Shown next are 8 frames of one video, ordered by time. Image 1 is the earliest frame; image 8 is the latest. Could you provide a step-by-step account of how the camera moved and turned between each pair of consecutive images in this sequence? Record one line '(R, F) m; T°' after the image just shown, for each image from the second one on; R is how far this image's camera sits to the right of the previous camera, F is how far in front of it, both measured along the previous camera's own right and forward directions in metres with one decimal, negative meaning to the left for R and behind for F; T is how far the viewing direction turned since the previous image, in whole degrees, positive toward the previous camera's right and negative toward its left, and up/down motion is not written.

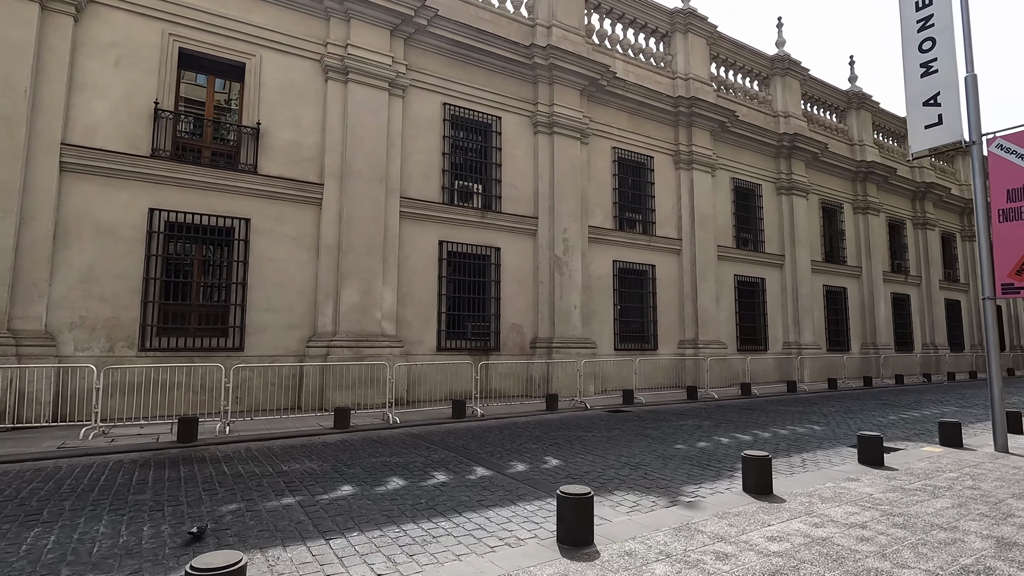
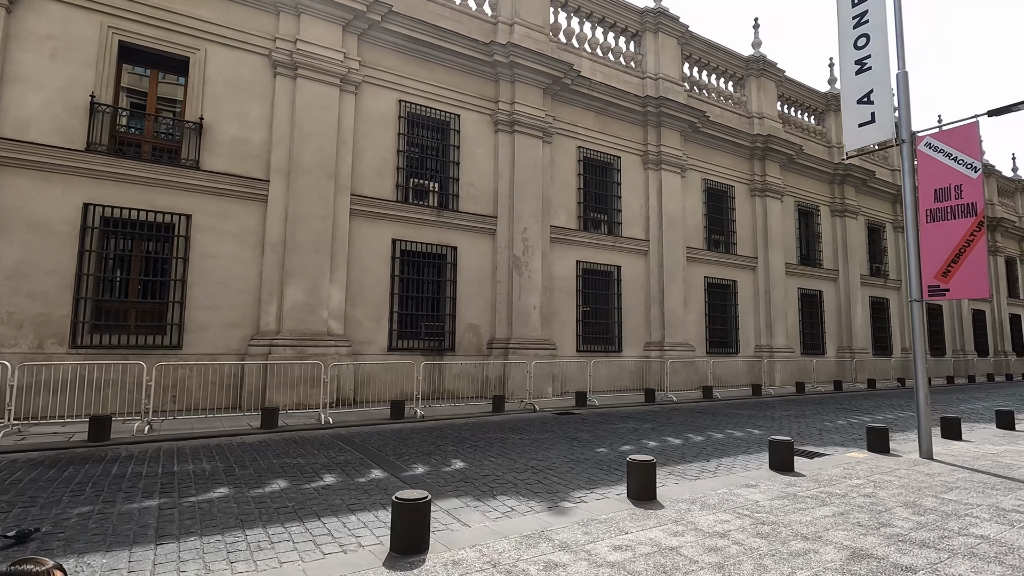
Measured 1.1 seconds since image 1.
(+1.1, +0.2) m; 0°
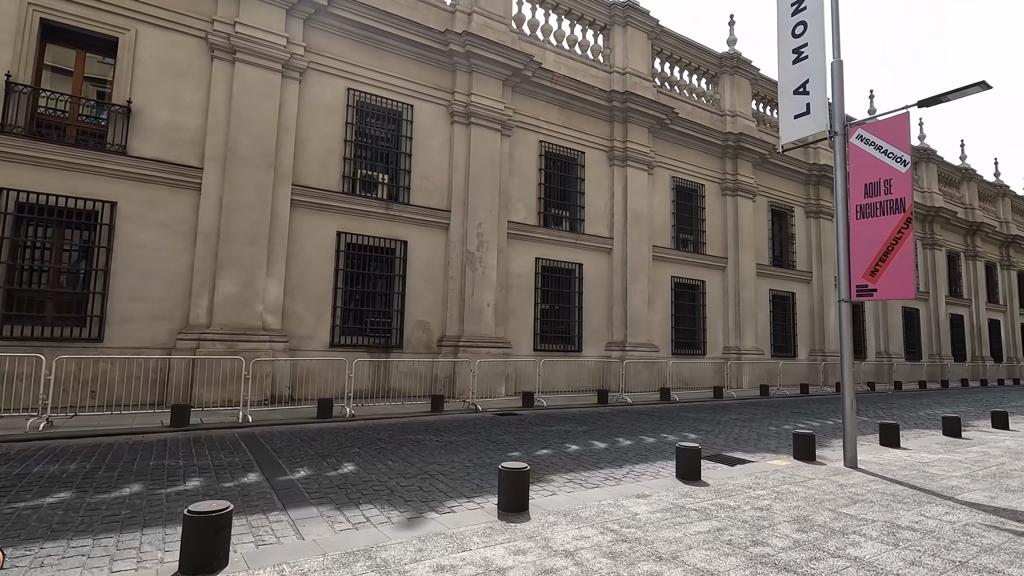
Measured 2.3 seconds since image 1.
(+1.1, +0.4) m; 0°
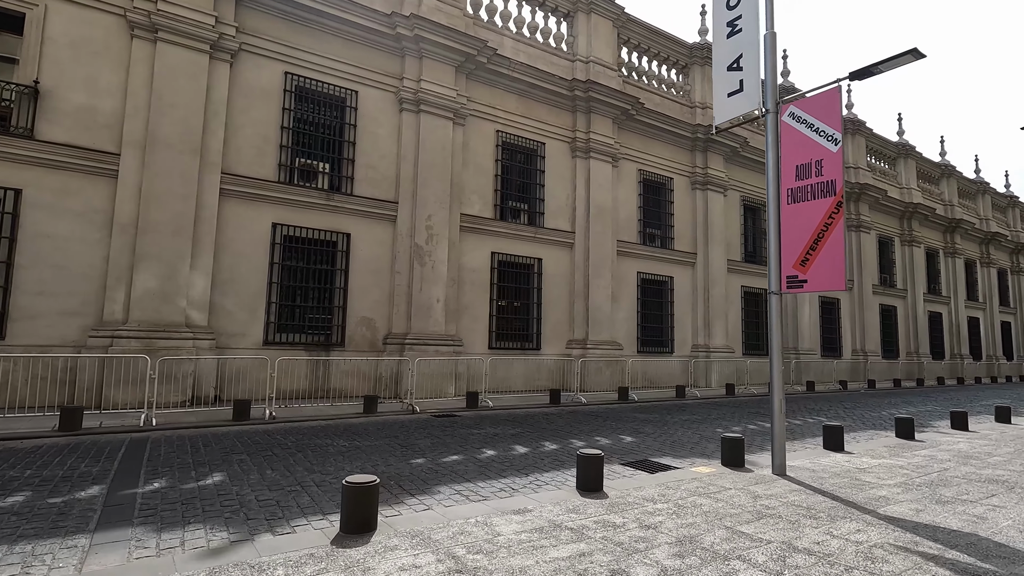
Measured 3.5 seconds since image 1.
(+1.0, +0.6) m; +1°
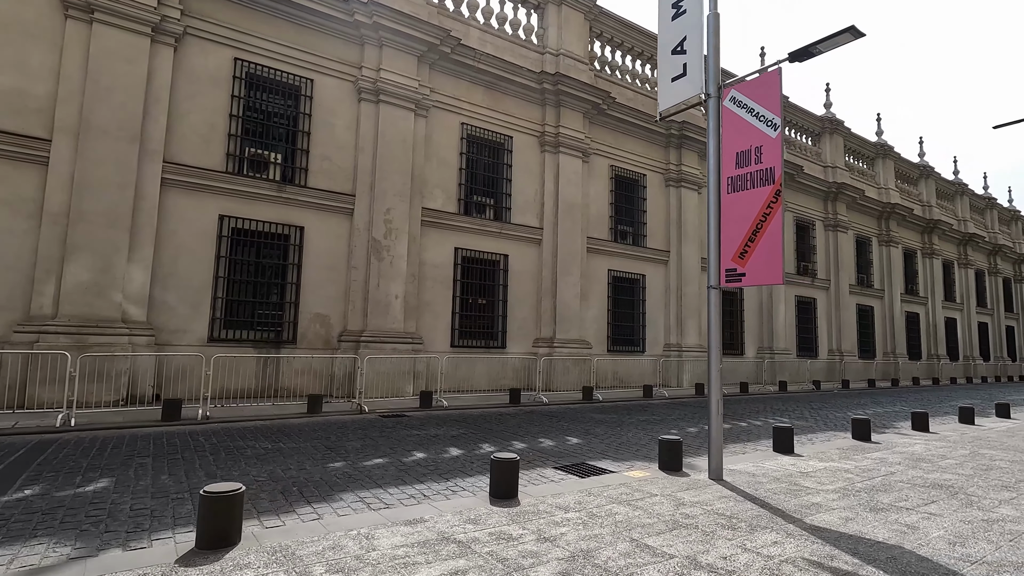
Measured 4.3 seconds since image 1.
(+0.7, +0.4) m; +1°
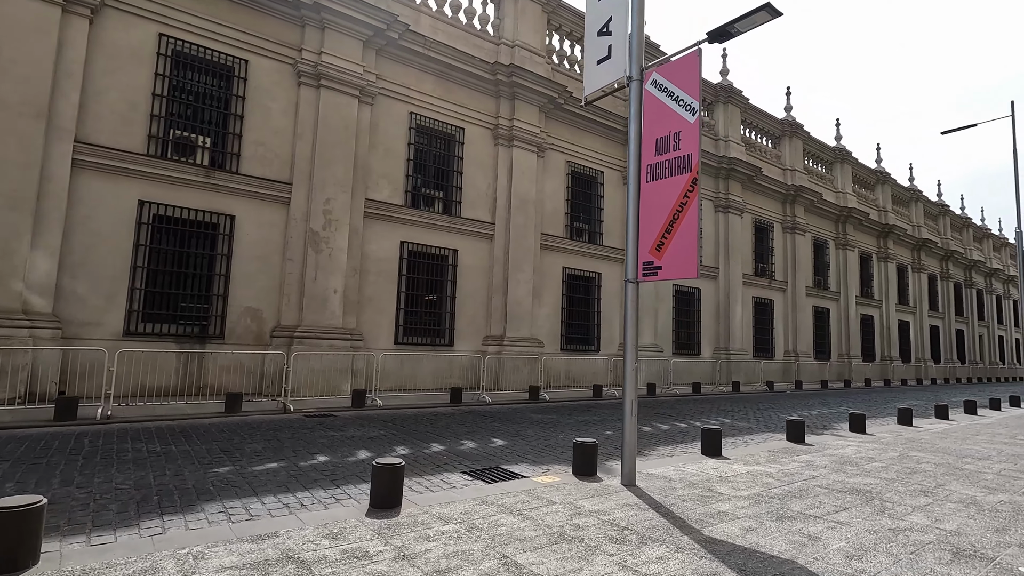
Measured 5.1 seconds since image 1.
(+0.7, +0.4) m; +3°
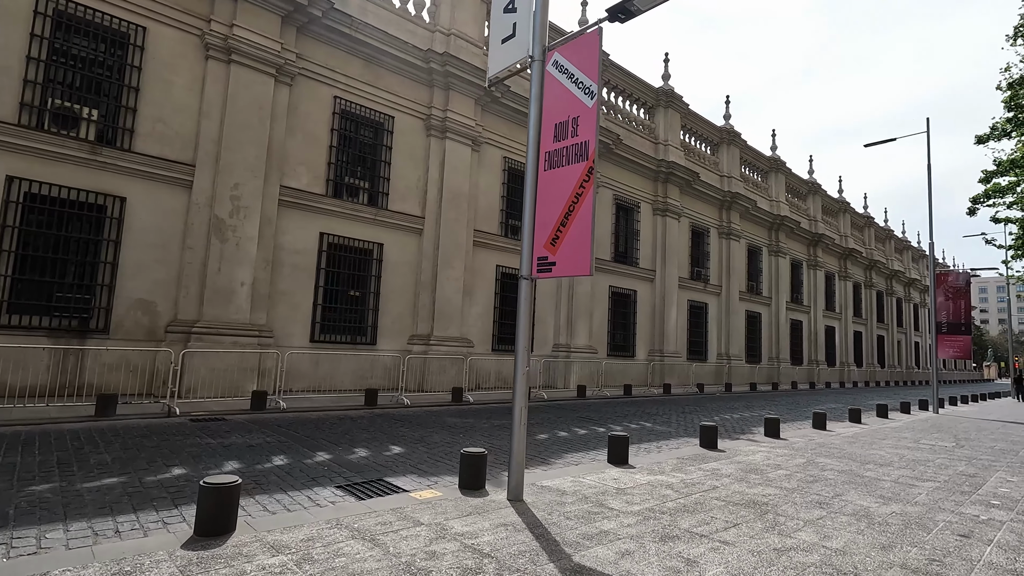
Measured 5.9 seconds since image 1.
(+0.6, +0.5) m; +5°
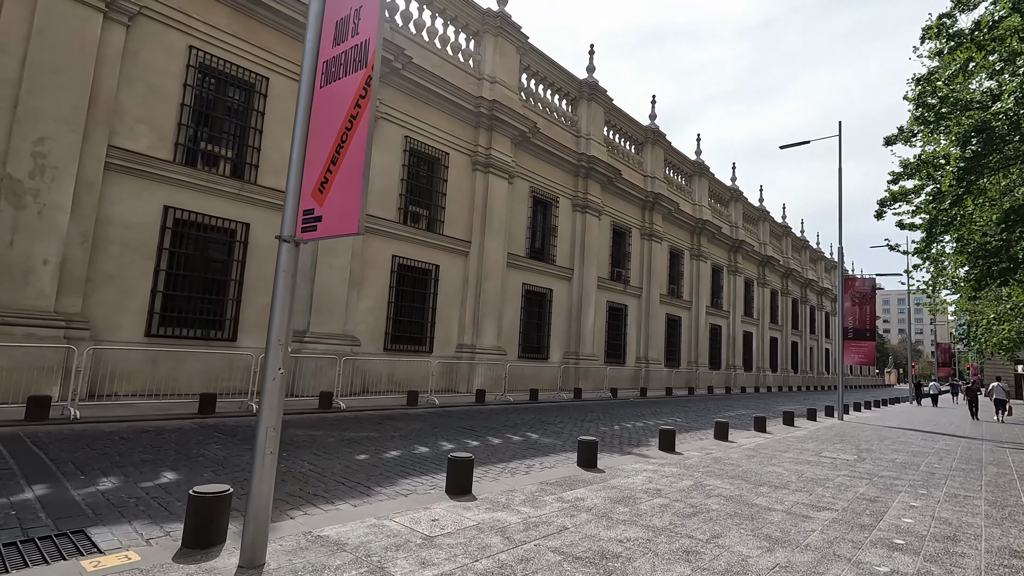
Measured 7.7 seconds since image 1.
(+1.2, +1.4) m; +6°
